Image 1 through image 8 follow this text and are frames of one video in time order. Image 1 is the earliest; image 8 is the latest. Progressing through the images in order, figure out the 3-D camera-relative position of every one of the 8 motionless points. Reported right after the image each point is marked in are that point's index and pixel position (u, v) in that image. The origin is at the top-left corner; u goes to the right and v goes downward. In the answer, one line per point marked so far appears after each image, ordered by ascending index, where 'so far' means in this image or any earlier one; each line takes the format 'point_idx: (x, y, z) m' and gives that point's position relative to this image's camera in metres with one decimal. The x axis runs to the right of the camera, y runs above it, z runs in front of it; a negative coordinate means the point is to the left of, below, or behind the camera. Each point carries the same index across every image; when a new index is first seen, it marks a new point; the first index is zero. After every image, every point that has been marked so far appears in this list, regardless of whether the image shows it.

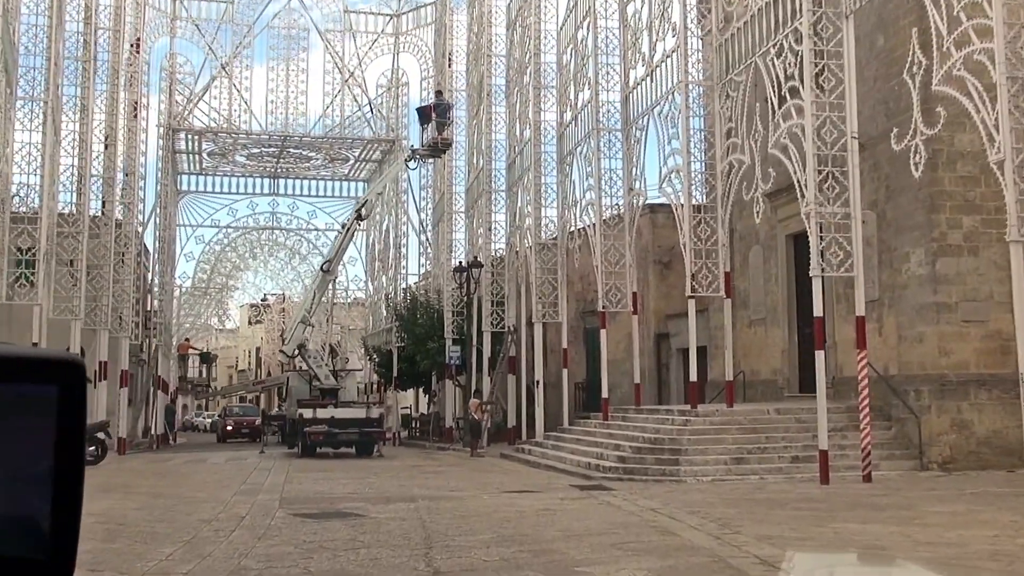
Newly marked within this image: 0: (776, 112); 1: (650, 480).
0: (+4.7, +3.1, +18.0) m
1: (+2.4, -3.3, +17.5) m
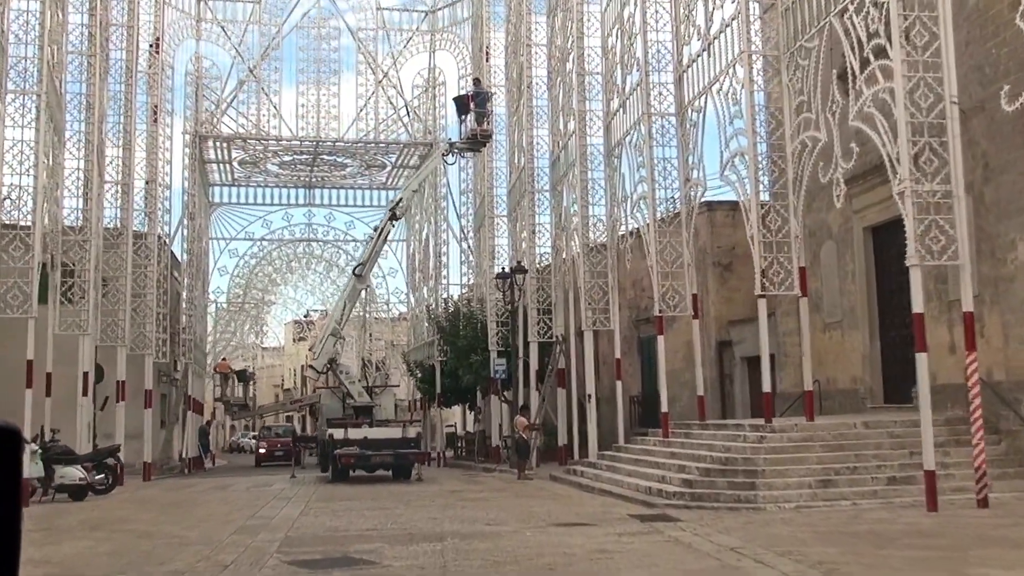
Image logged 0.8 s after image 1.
0: (+5.3, +3.2, +15.5) m
1: (+3.1, -3.2, +15.0) m
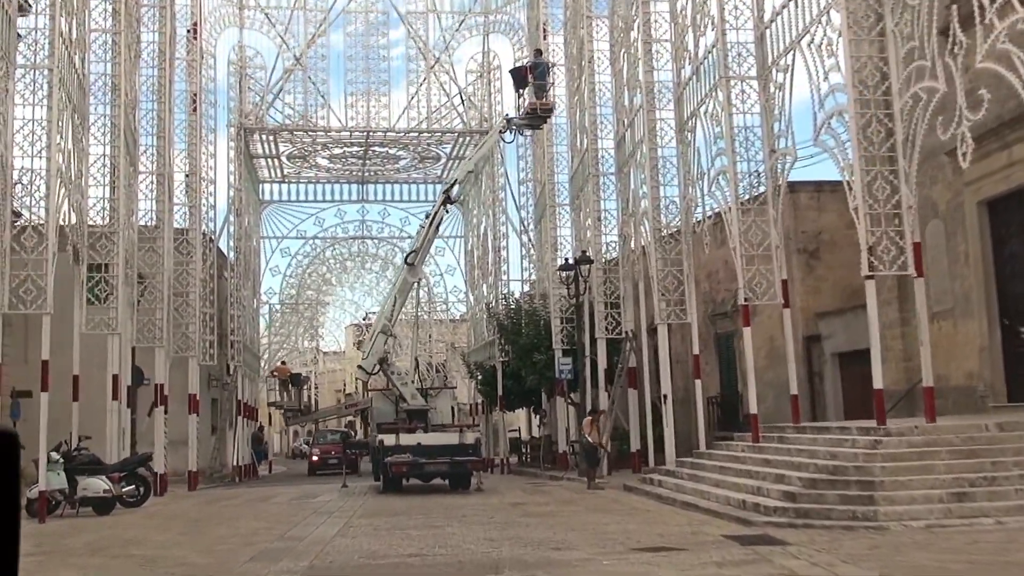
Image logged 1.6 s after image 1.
0: (+6.1, +3.5, +13.0) m
1: (+4.0, -2.9, +12.6) m
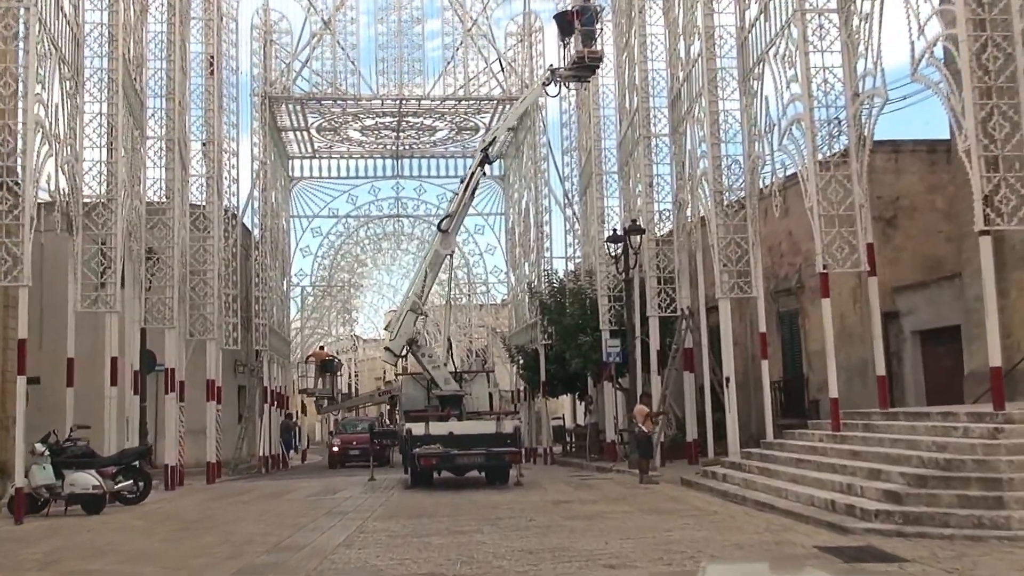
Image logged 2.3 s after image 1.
0: (+6.5, +4.0, +10.3) m
1: (+4.4, -2.5, +10.1) m
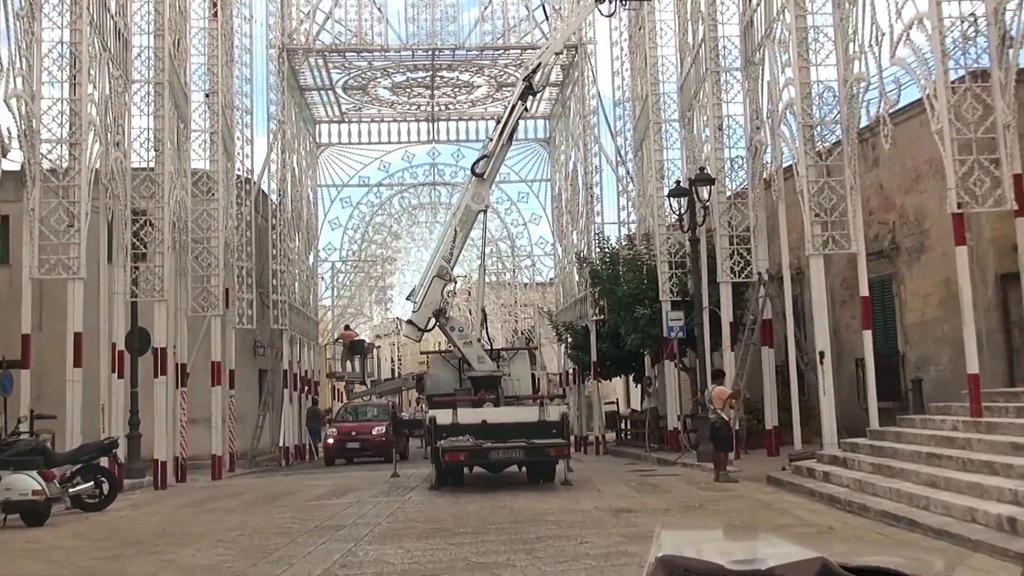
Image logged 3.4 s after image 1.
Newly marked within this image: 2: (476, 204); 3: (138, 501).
0: (+6.7, +4.6, +6.6) m
1: (+4.7, -1.9, +6.5) m
2: (-0.7, +1.6, +19.5) m
3: (-5.5, -3.2, +15.1) m
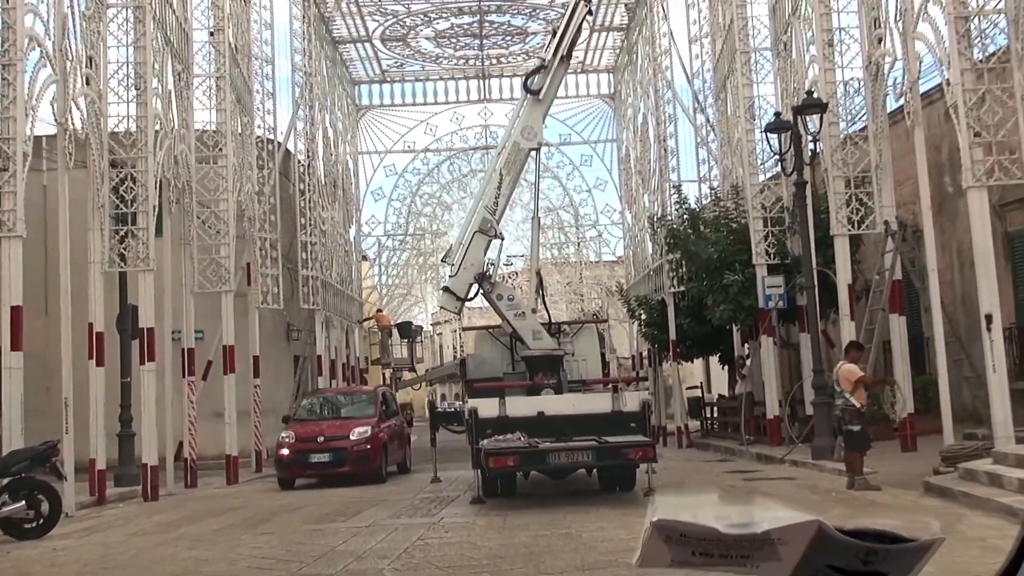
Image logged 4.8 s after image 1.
0: (+6.7, +5.2, +2.4) m
1: (+4.8, -1.3, +2.6) m
2: (+0.2, +2.2, +15.8) m
3: (-4.8, -2.7, +11.8) m
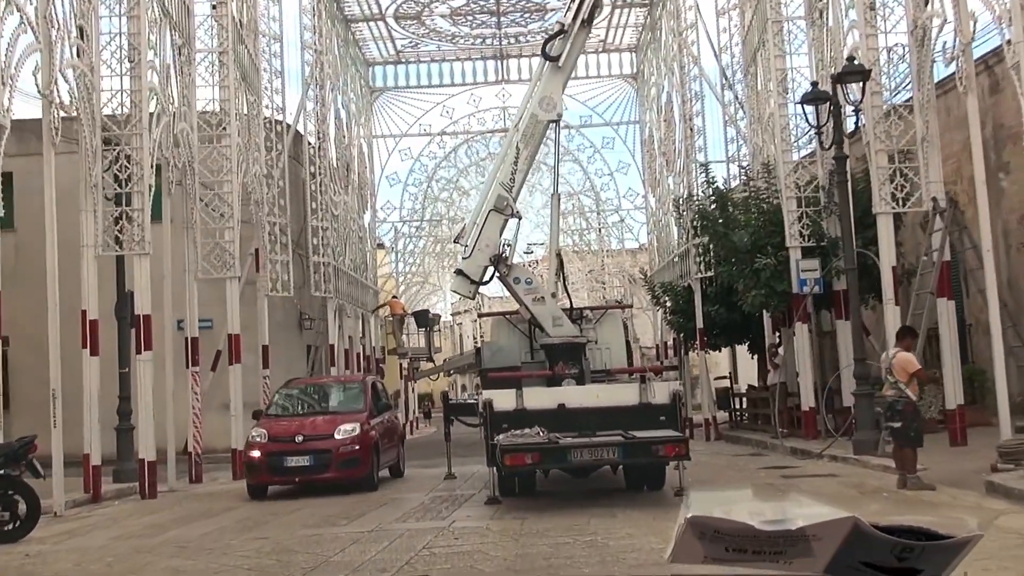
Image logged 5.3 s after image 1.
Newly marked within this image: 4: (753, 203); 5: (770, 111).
0: (+6.7, +5.4, +1.2) m
1: (+4.8, -1.2, +1.5) m
2: (+0.5, +2.5, +14.8) m
3: (-4.6, -2.5, +10.9) m
4: (+4.7, +1.7, +20.0) m
5: (+5.0, +3.4, +19.6) m
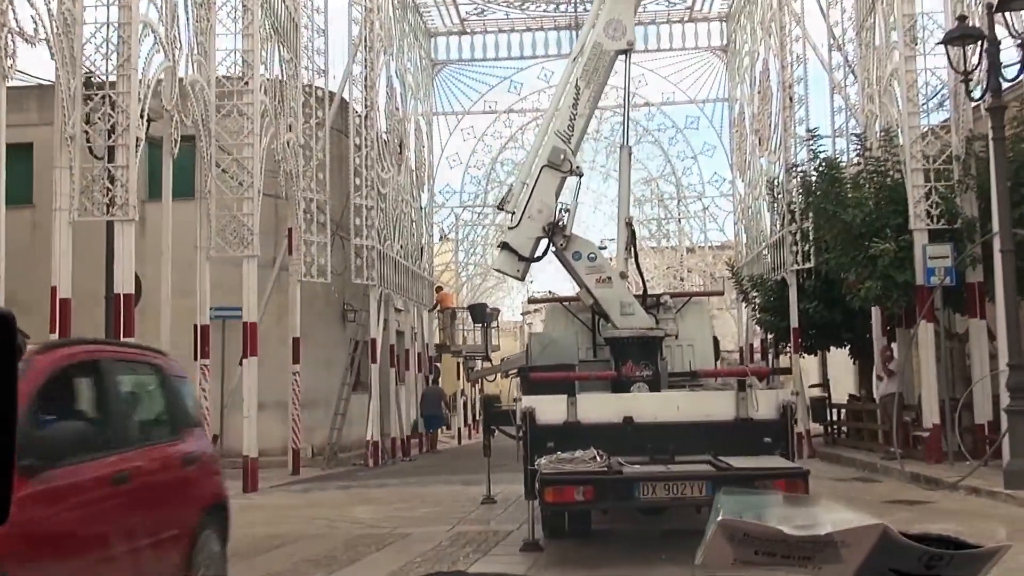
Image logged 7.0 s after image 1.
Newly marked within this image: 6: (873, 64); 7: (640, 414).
0: (+6.4, +5.5, -2.1) m
1: (+4.5, -1.0, -1.7) m
2: (+1.2, +2.7, +11.9) m
3: (-4.2, -2.2, +8.4) m
4: (+5.8, +1.8, +16.8) m
5: (+6.1, +3.5, +16.4) m
6: (+6.2, +3.9, +17.6) m
7: (+1.1, -1.0, +8.2) m
